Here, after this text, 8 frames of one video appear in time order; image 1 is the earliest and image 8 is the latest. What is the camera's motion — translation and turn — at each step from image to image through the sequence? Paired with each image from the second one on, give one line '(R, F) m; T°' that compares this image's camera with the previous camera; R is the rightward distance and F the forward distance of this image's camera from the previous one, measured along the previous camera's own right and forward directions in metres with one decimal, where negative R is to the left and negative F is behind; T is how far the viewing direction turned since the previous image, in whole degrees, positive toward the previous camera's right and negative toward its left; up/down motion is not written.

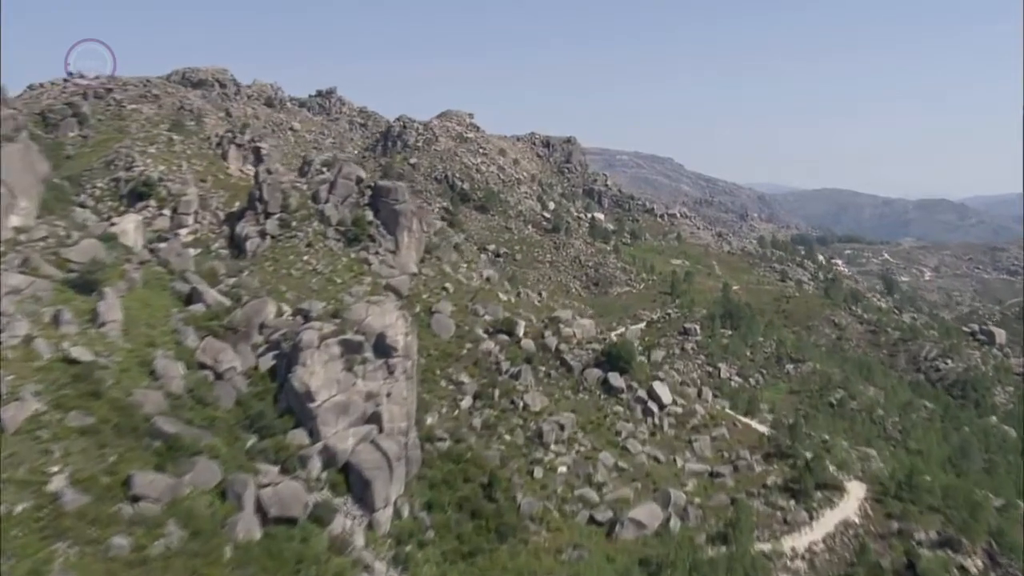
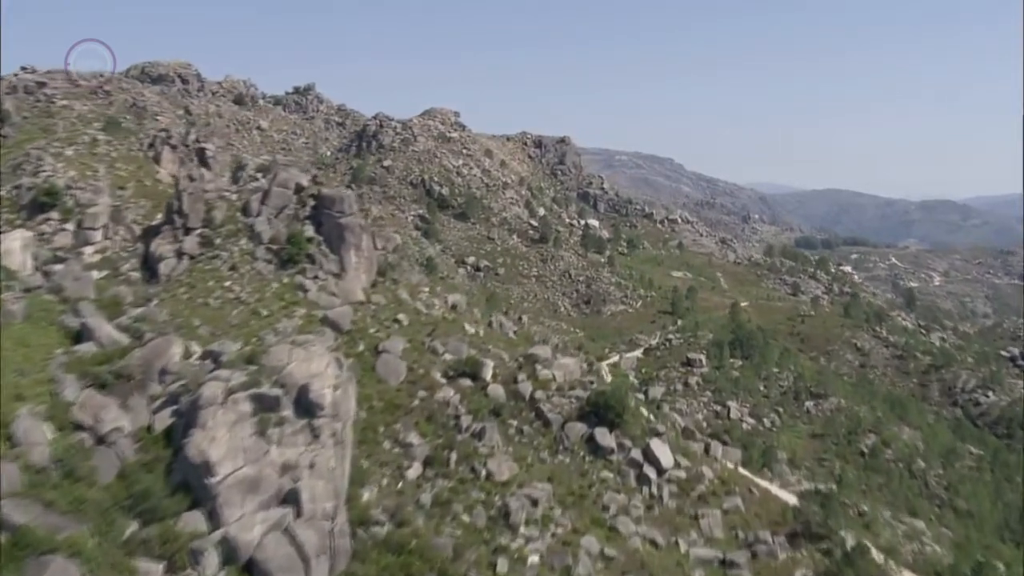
(+2.0, +10.1) m; 0°
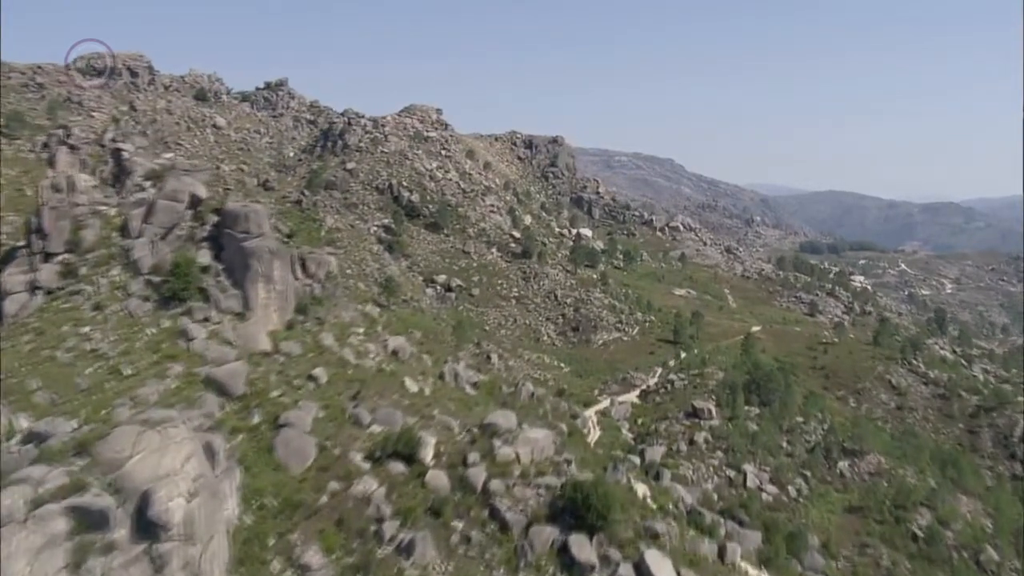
(+2.2, +11.5) m; 0°
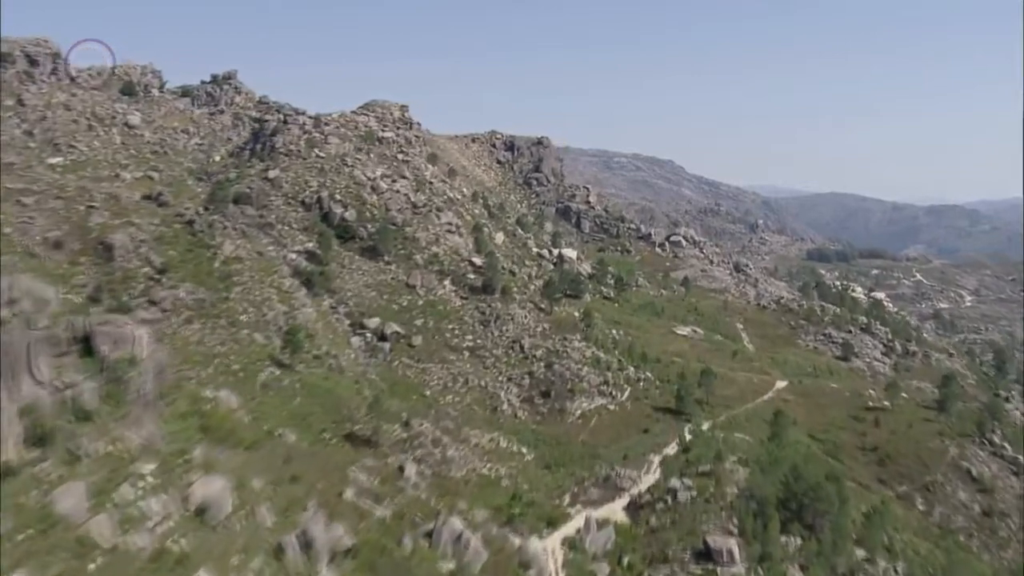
(+3.4, +16.9) m; 0°
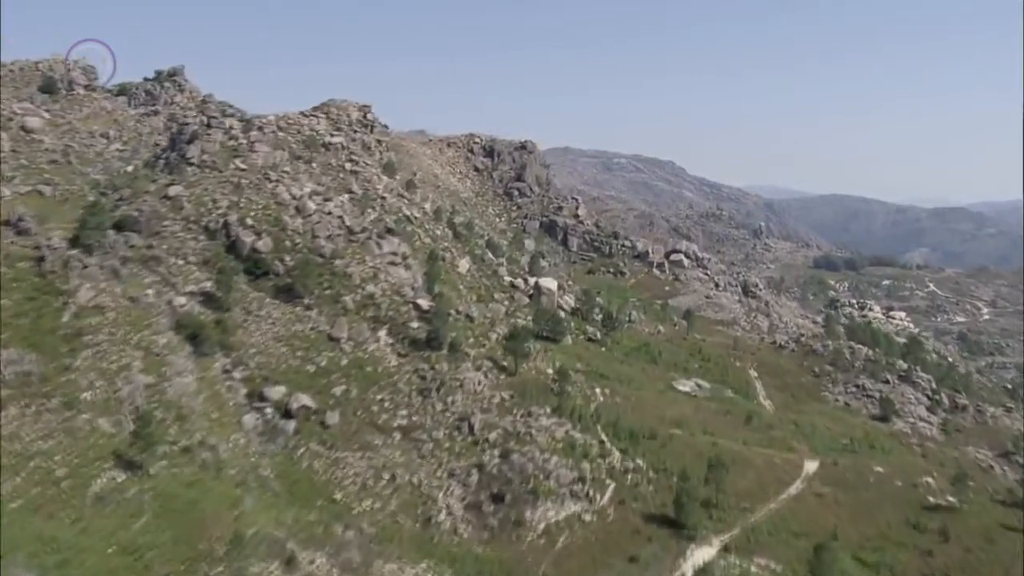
(+2.9, +13.6) m; 0°
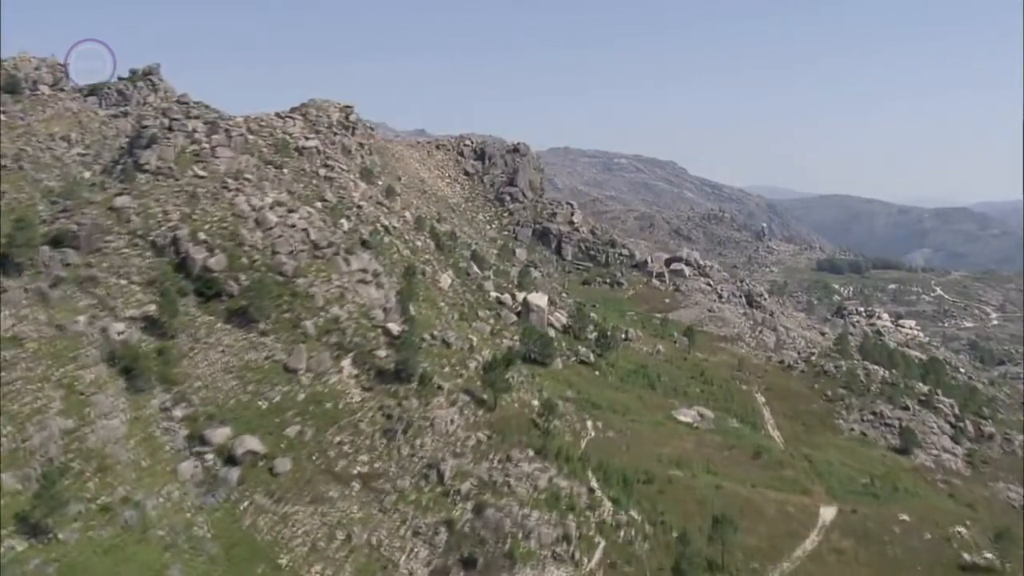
(+1.2, +5.3) m; 0°
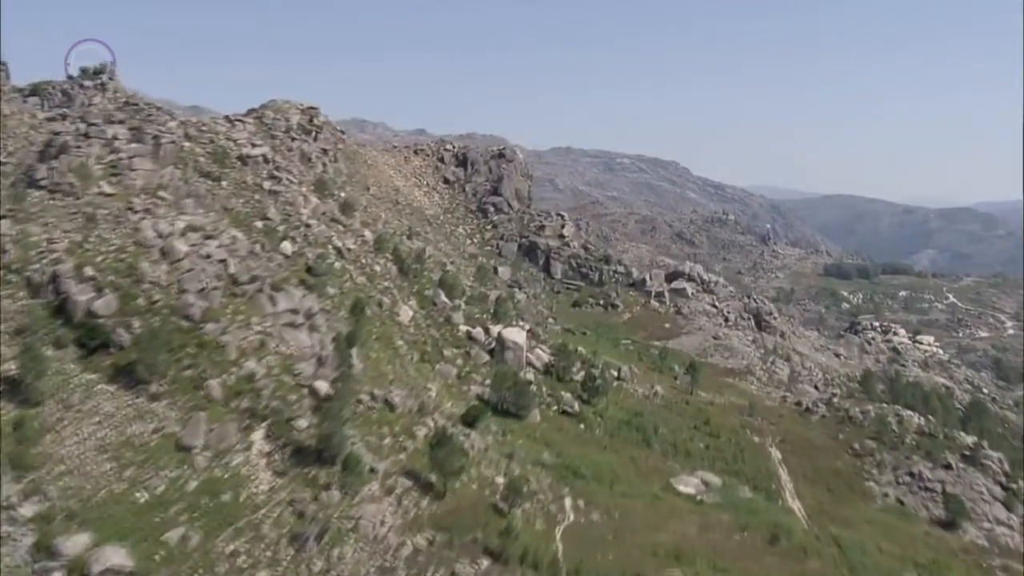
(+2.1, +9.0) m; 0°
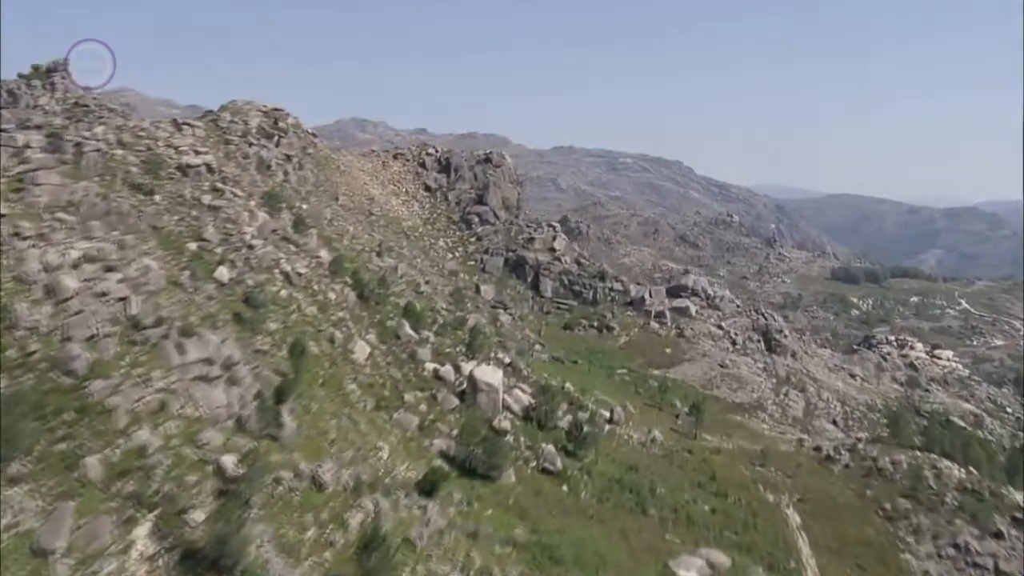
(+1.8, +7.4) m; 0°
